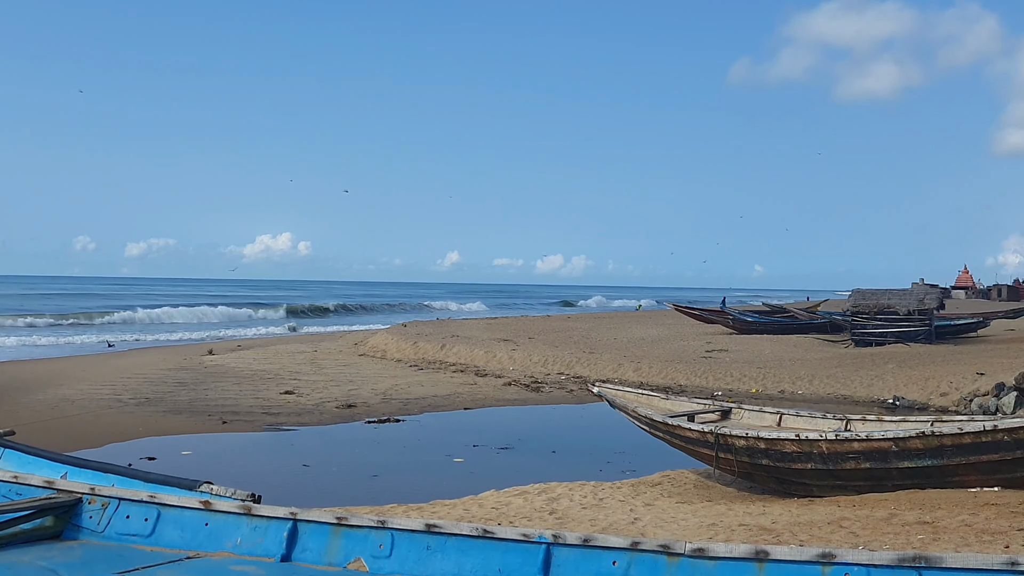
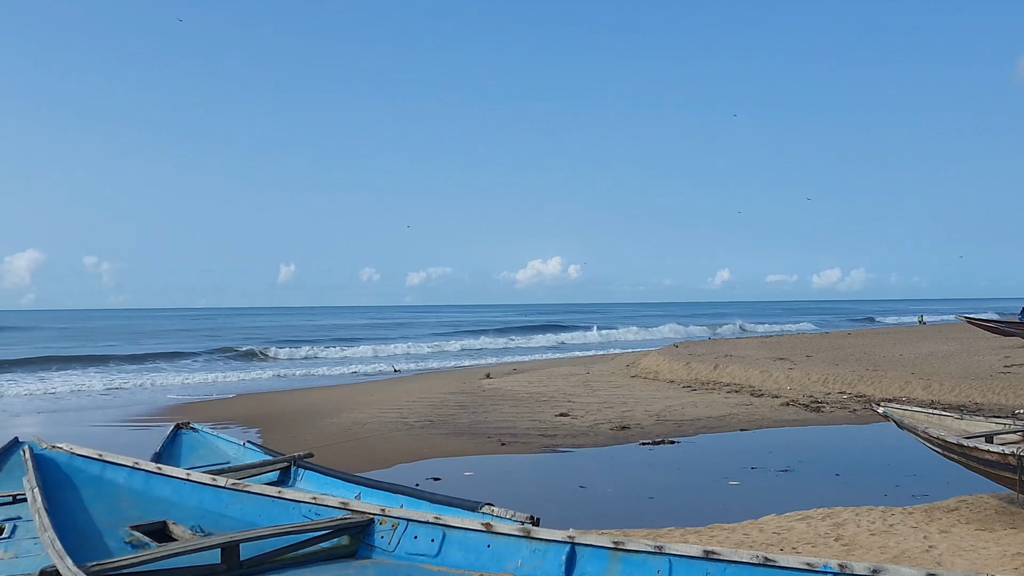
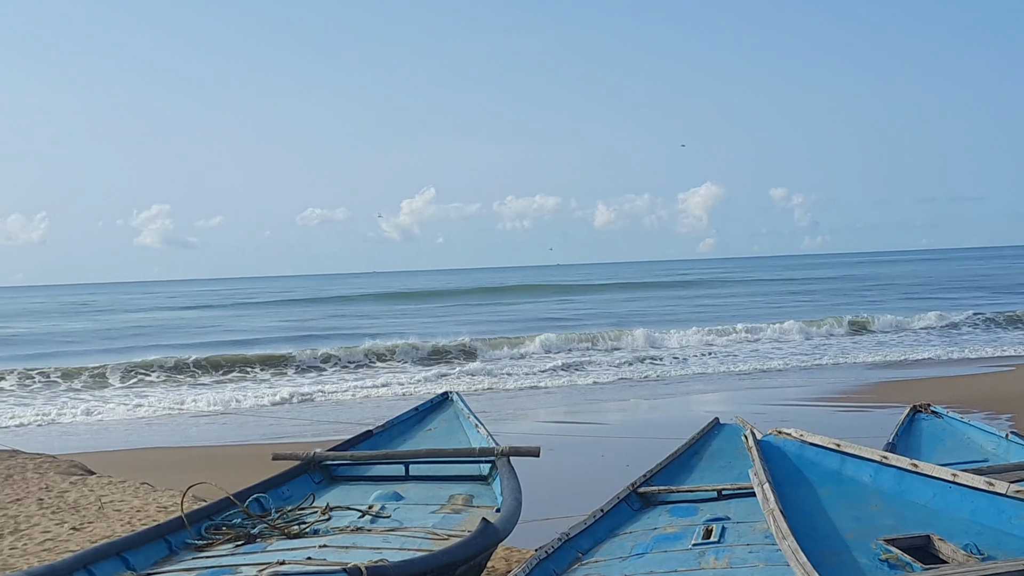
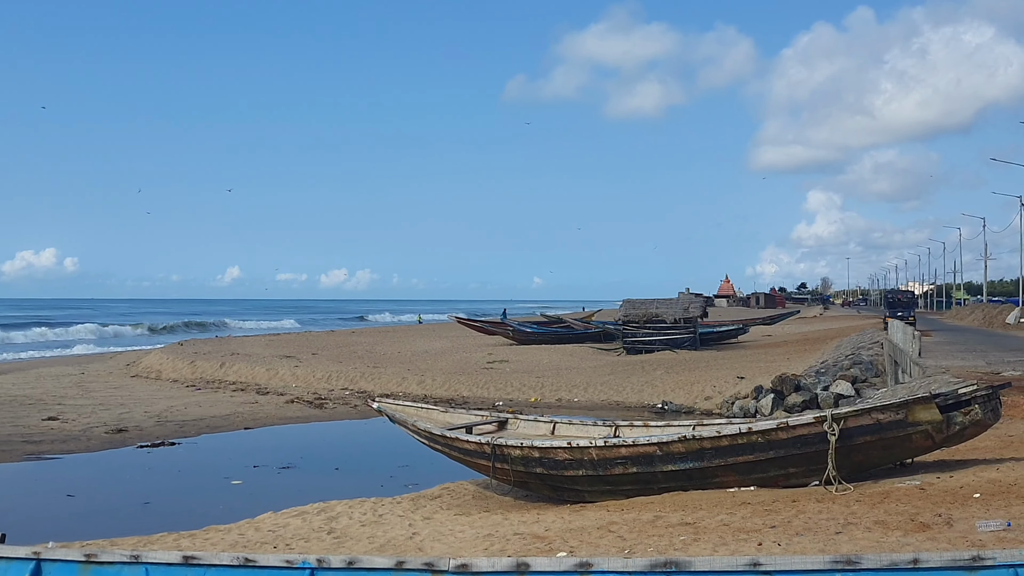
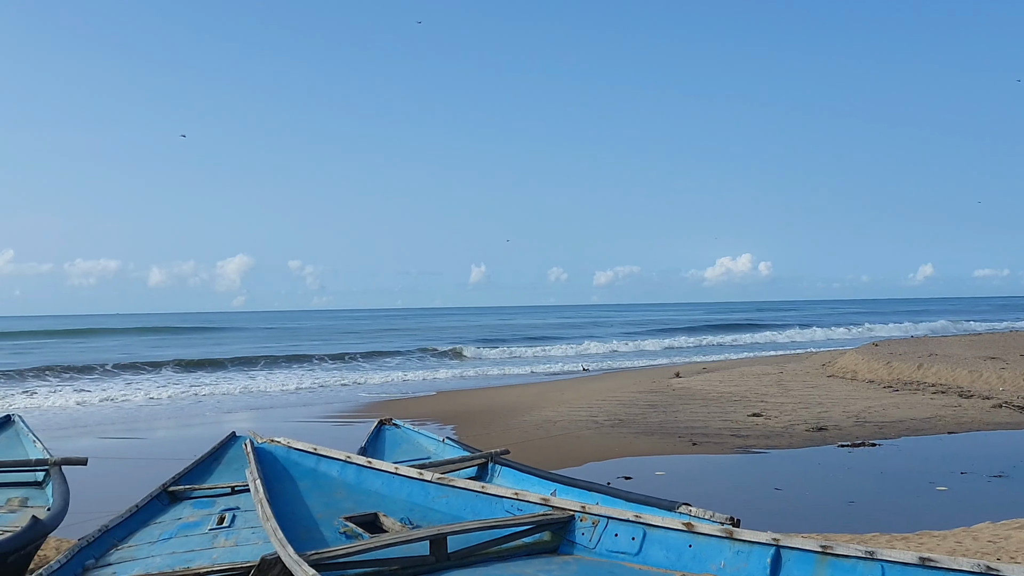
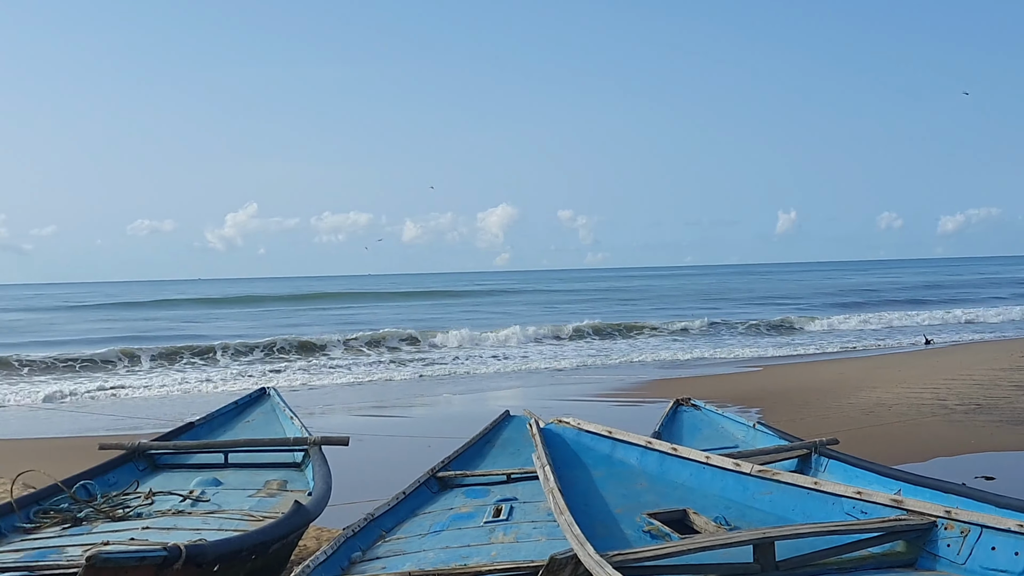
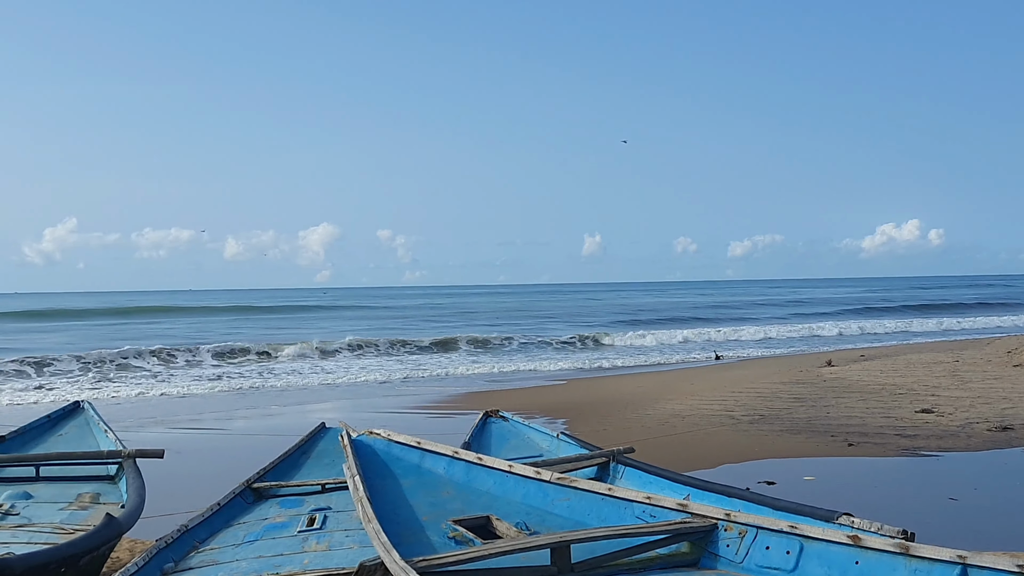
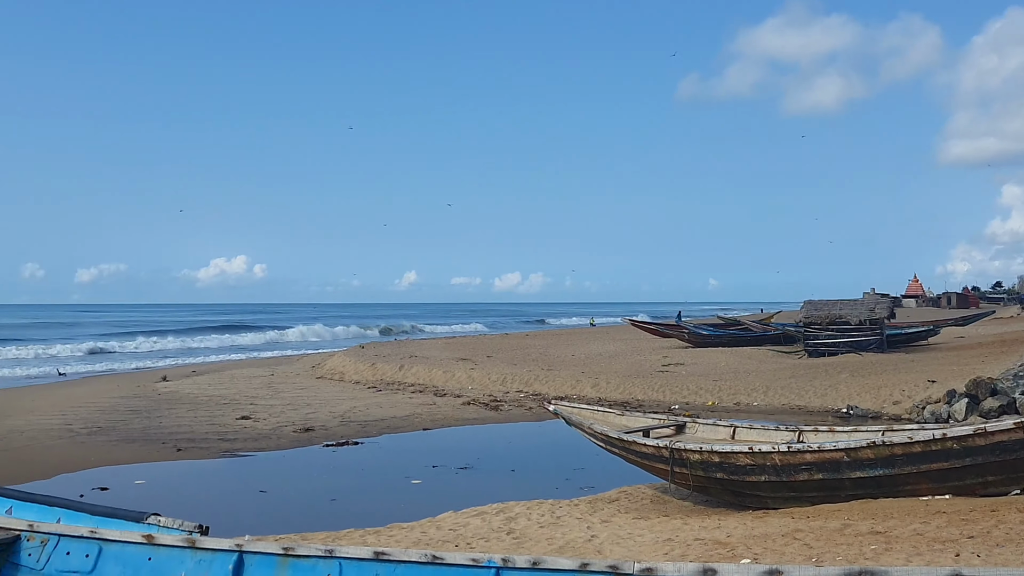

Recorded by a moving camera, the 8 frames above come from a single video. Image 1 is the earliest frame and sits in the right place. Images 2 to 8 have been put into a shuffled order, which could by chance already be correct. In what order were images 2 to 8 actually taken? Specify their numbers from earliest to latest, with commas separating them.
4, 8, 2, 5, 7, 6, 3
